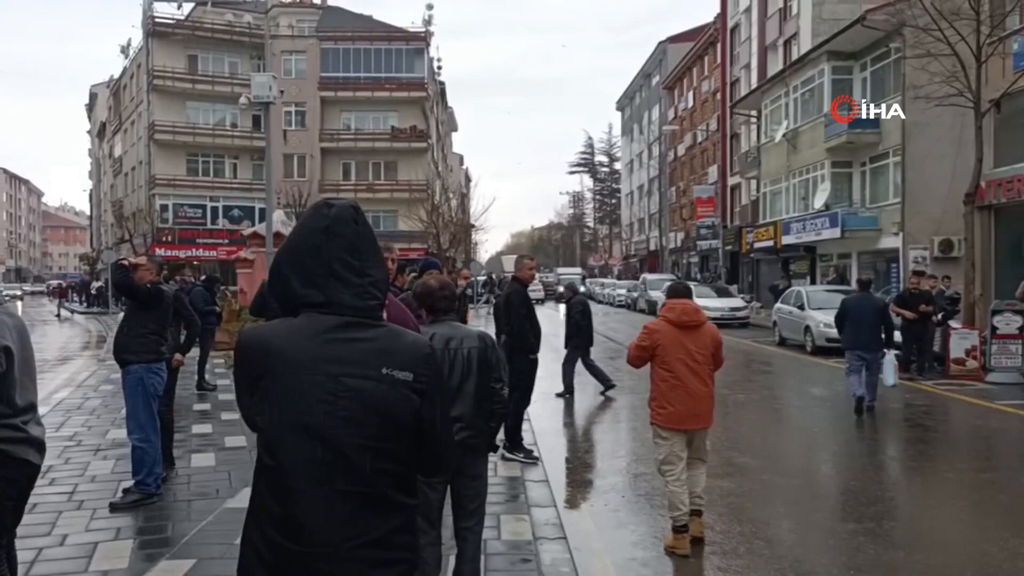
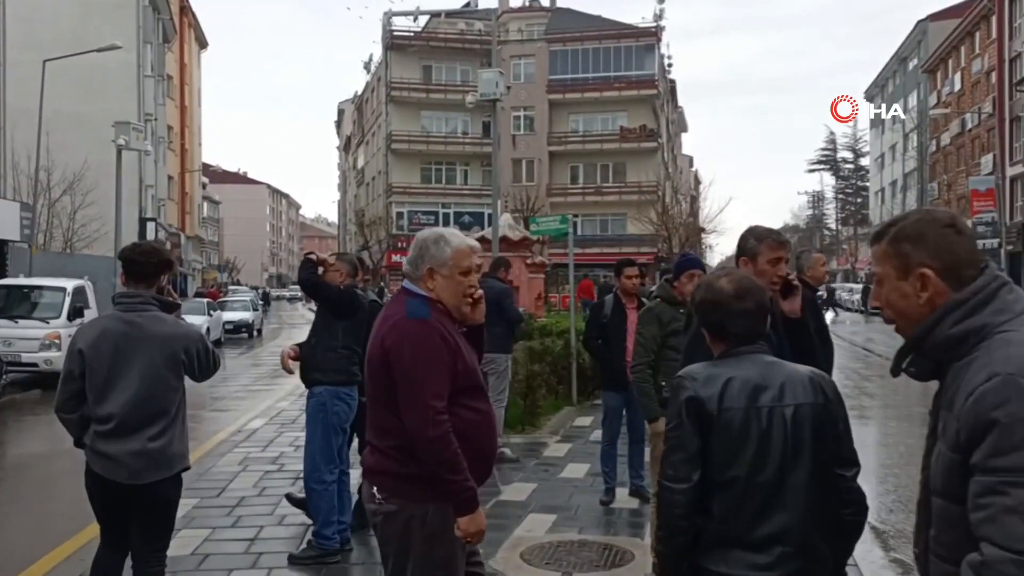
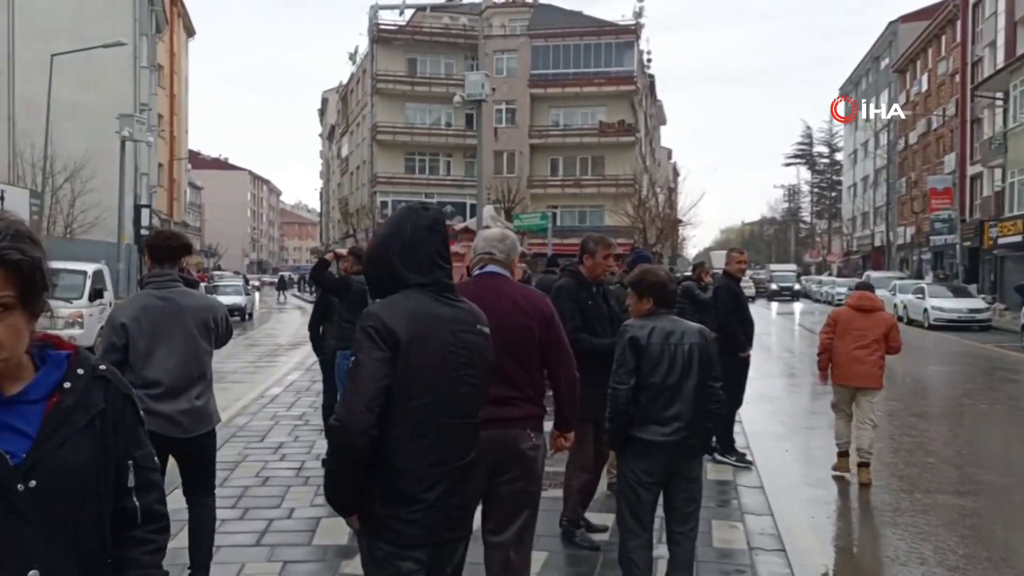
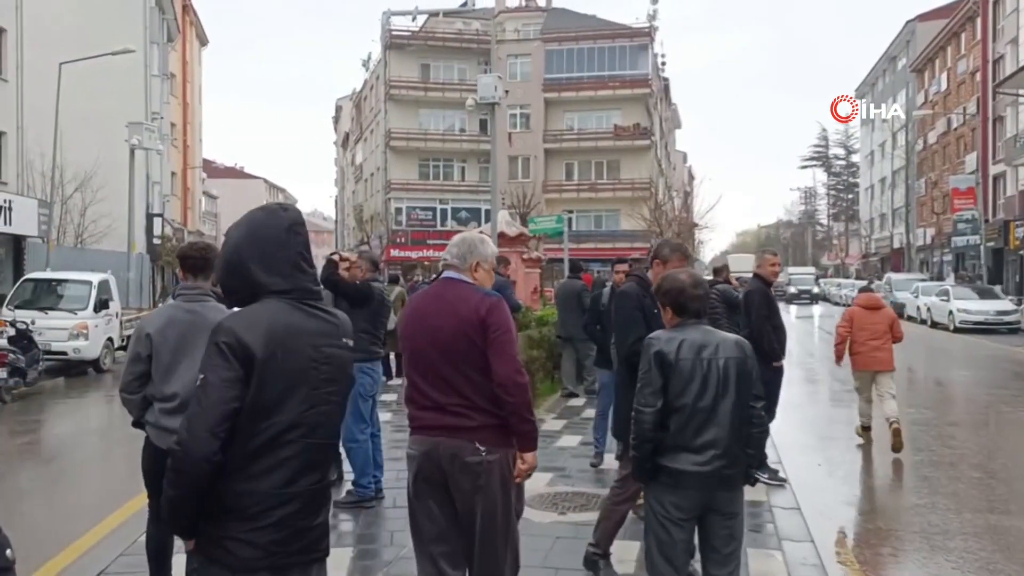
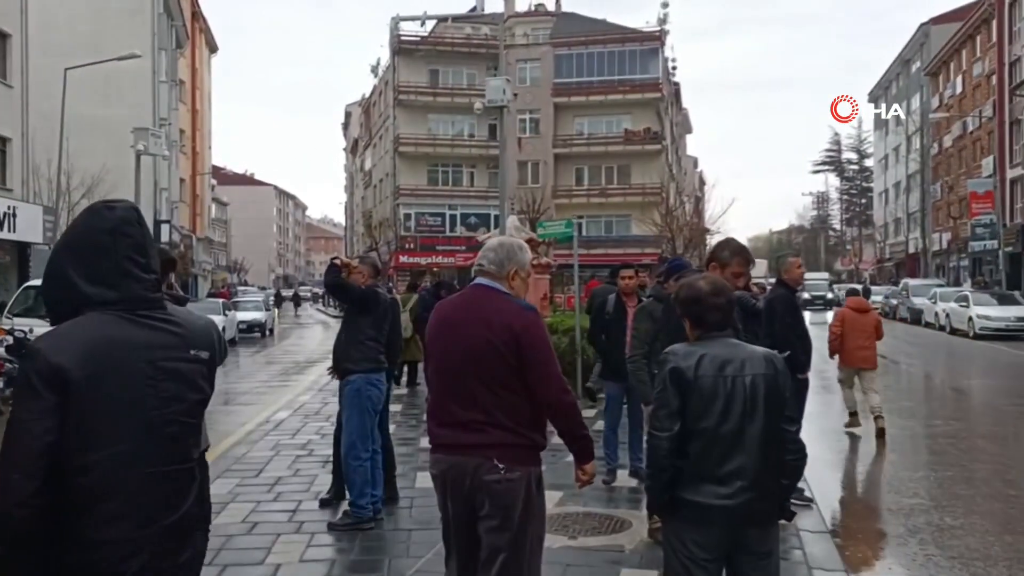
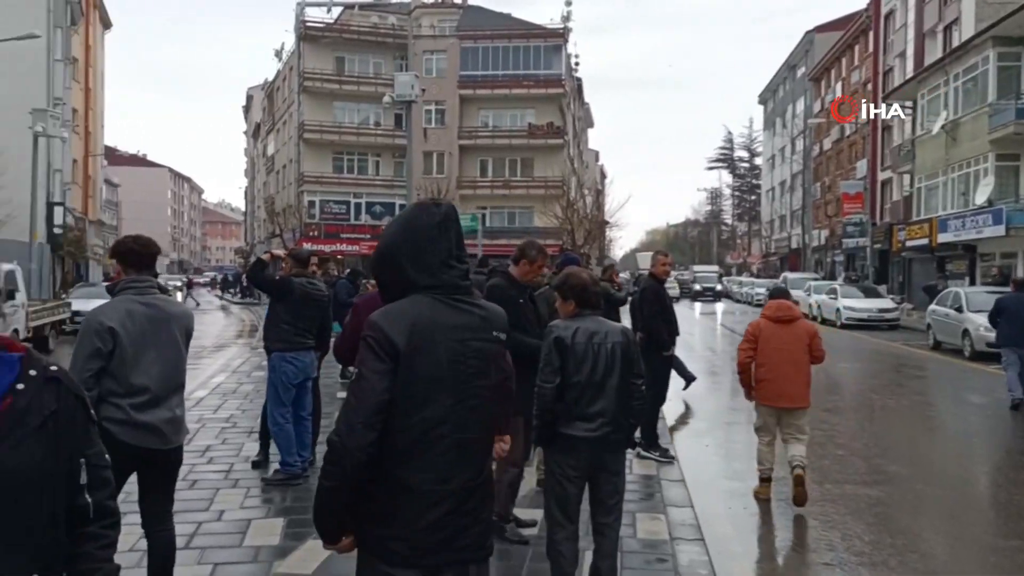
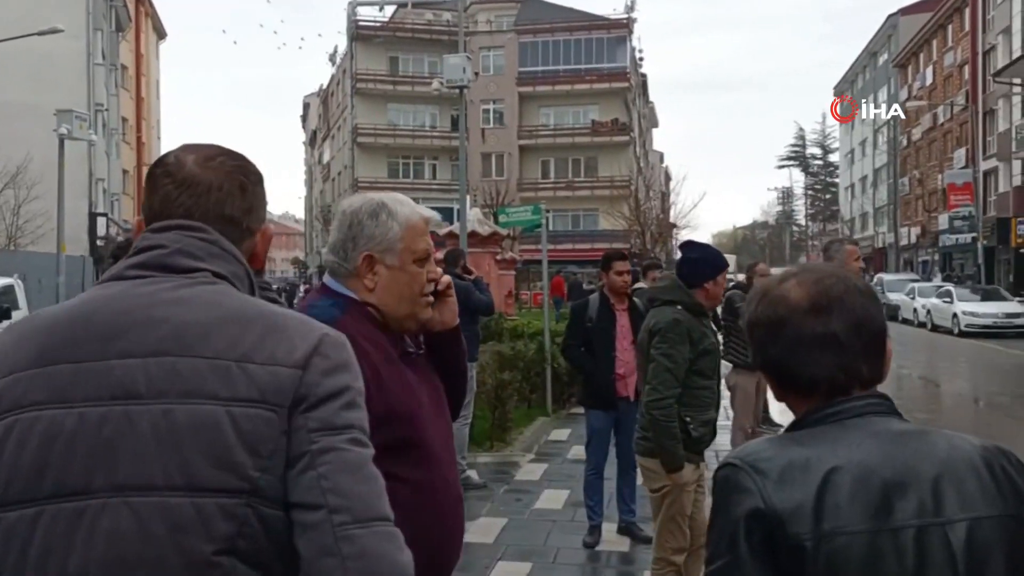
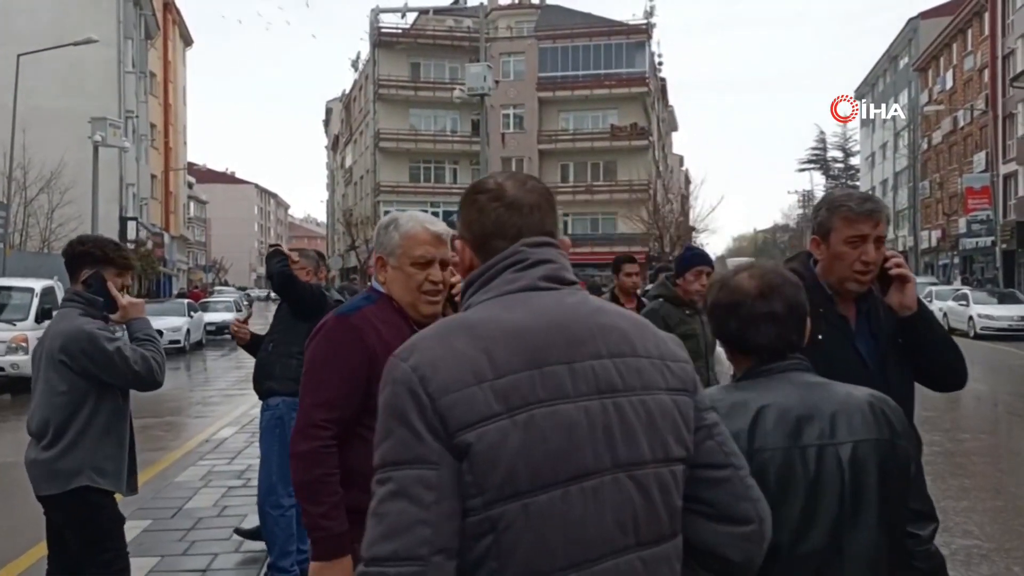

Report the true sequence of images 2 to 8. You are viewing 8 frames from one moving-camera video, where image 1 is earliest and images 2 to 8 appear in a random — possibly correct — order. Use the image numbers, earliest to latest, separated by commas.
6, 3, 4, 5, 2, 8, 7
